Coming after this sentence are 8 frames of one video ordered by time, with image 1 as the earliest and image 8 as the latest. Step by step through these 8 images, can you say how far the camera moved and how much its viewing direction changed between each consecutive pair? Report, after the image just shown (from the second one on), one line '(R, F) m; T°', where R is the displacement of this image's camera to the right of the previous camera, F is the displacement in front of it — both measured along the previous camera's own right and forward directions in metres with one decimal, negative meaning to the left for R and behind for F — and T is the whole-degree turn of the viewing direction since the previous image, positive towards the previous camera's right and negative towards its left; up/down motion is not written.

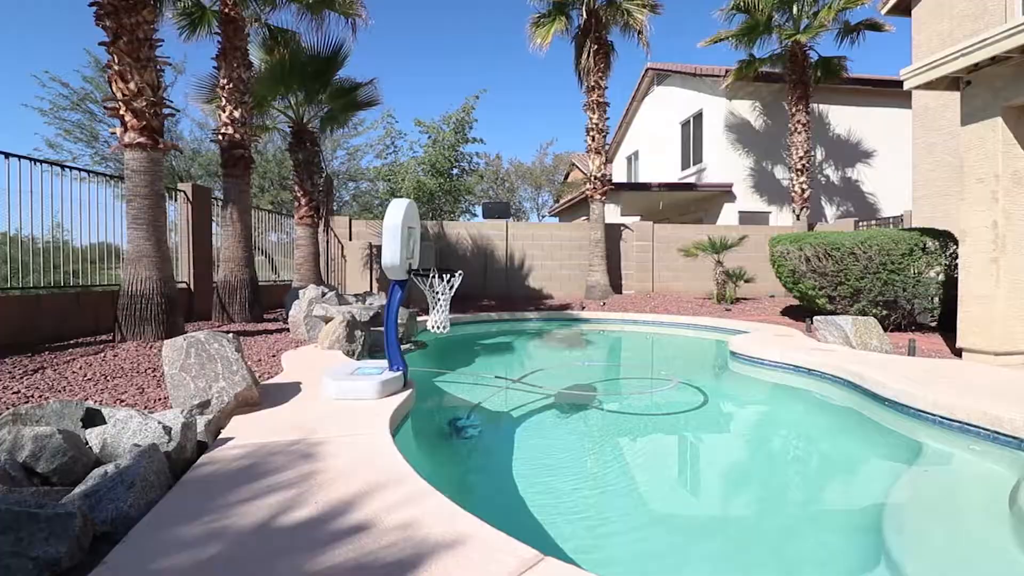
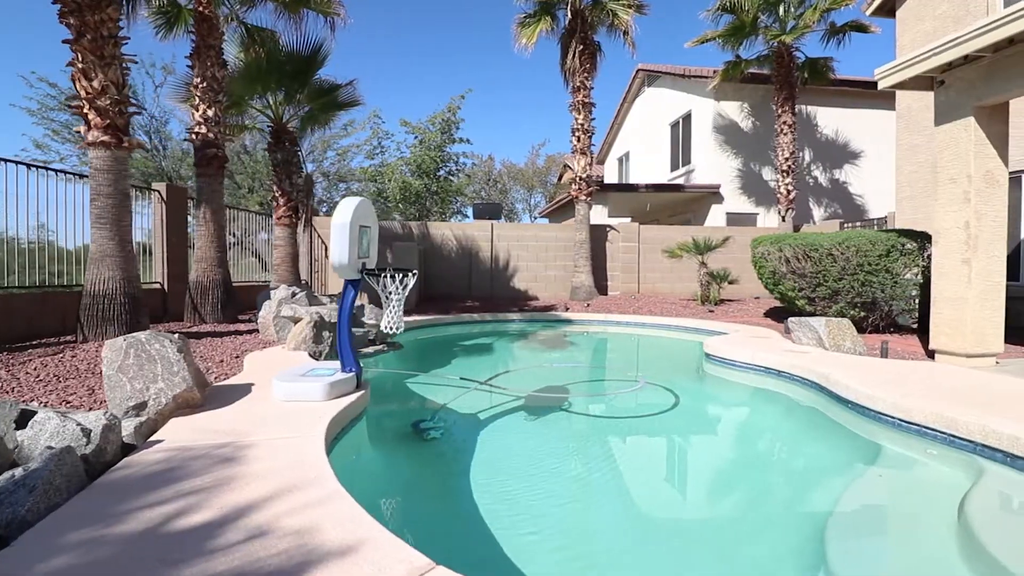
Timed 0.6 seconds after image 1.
(+0.3, +0.1) m; 0°
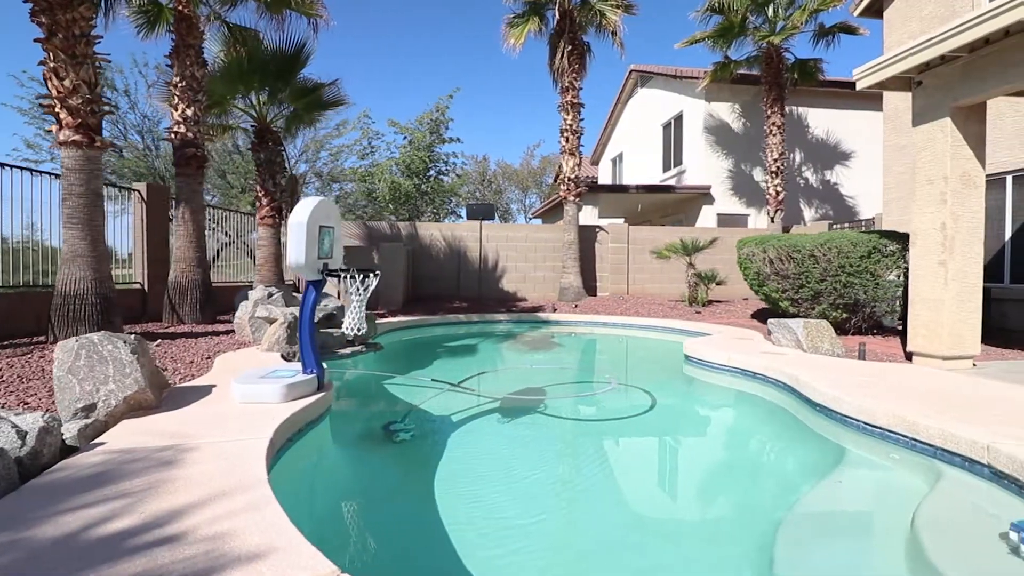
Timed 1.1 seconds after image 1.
(+0.3, 0.0) m; 0°
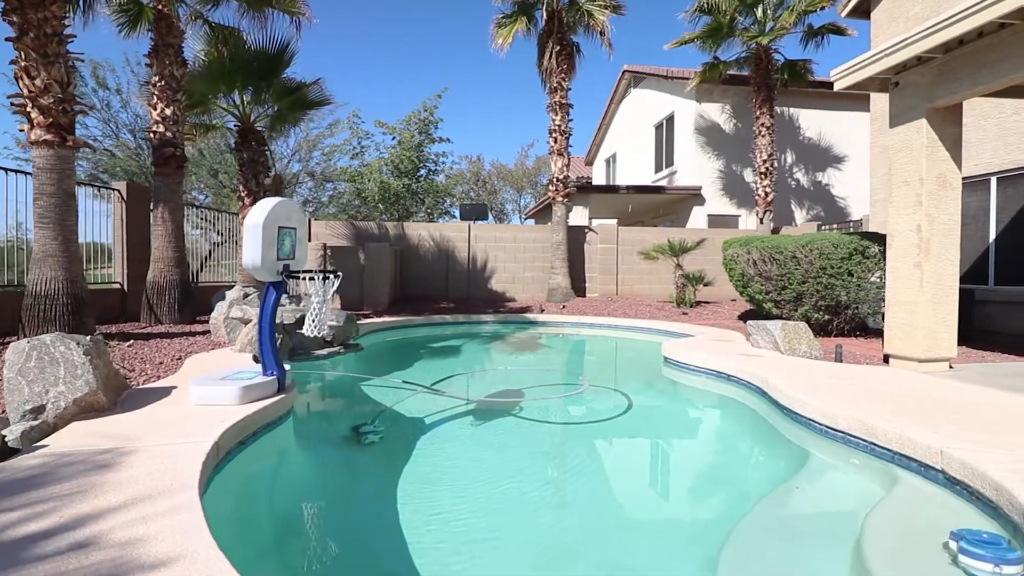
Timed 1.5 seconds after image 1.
(+0.3, 0.0) m; 0°
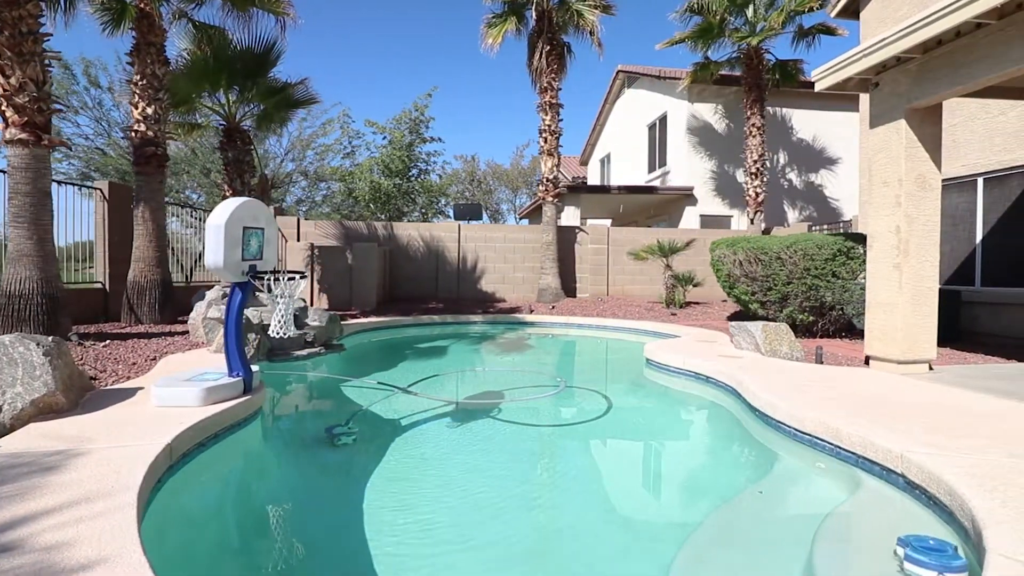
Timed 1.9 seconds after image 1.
(+0.2, 0.0) m; 0°
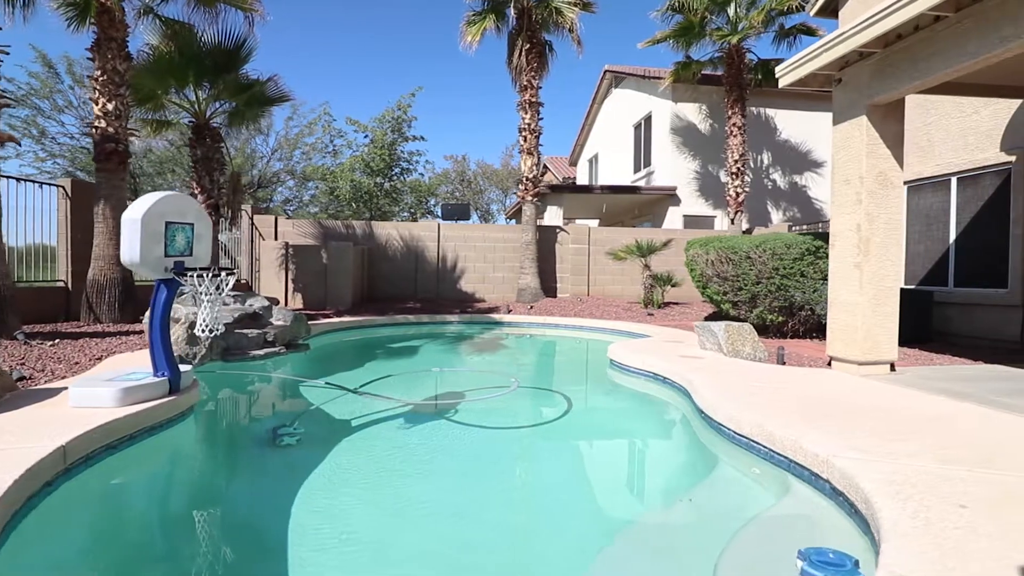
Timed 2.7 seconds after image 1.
(+0.5, +0.1) m; 0°
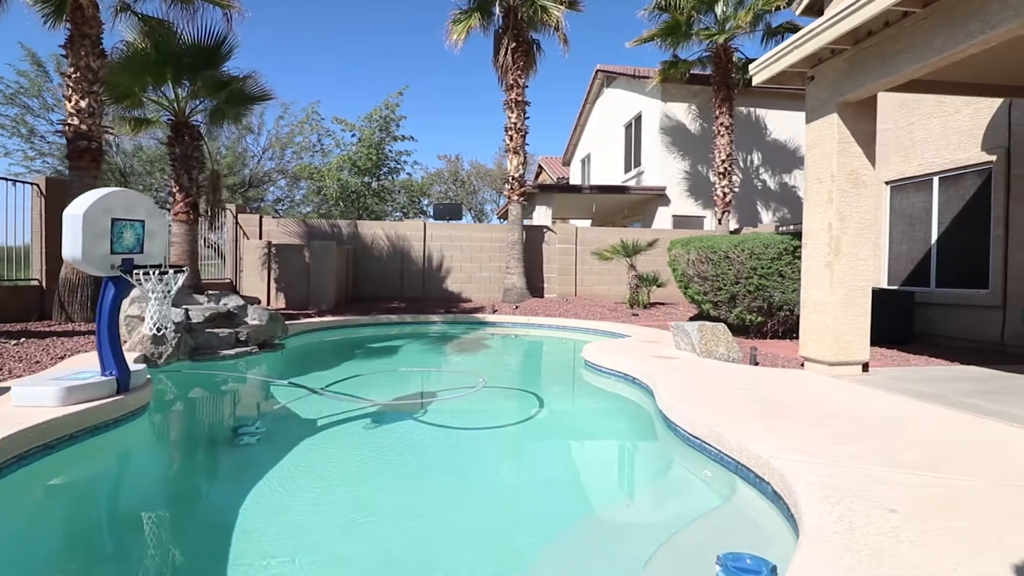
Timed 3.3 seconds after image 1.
(+0.3, +0.1) m; 0°
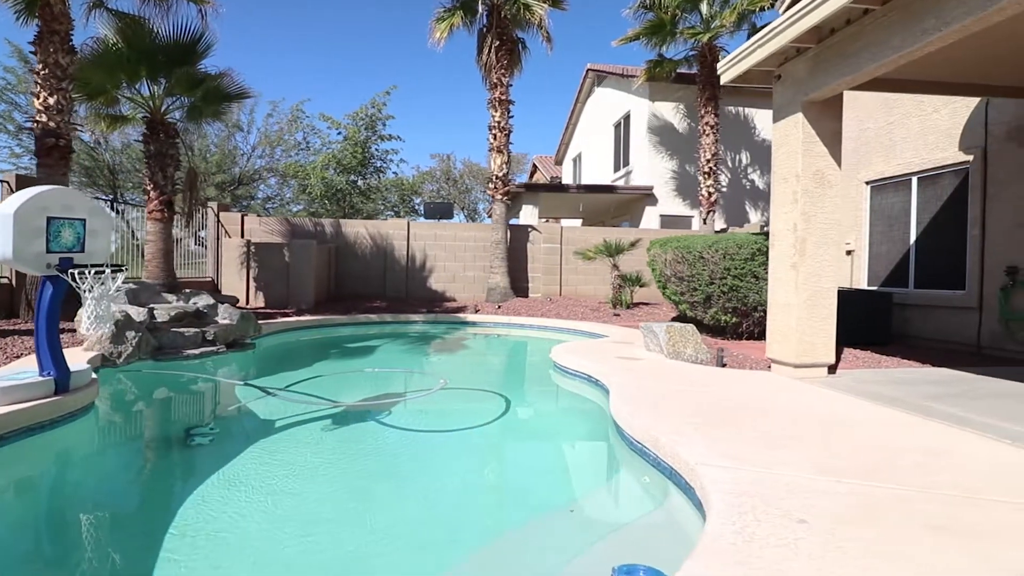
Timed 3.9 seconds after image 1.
(+0.4, +0.1) m; 0°
